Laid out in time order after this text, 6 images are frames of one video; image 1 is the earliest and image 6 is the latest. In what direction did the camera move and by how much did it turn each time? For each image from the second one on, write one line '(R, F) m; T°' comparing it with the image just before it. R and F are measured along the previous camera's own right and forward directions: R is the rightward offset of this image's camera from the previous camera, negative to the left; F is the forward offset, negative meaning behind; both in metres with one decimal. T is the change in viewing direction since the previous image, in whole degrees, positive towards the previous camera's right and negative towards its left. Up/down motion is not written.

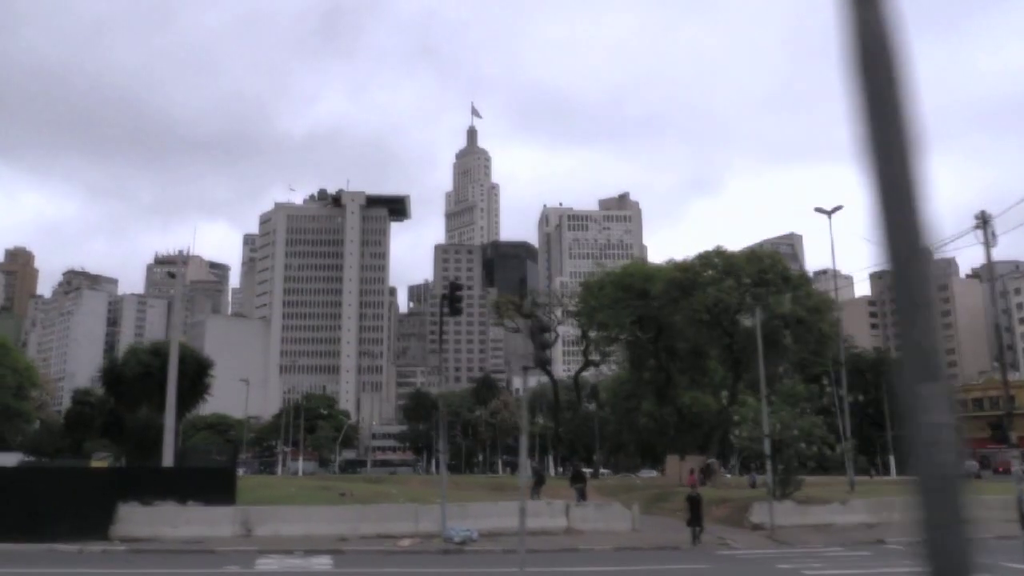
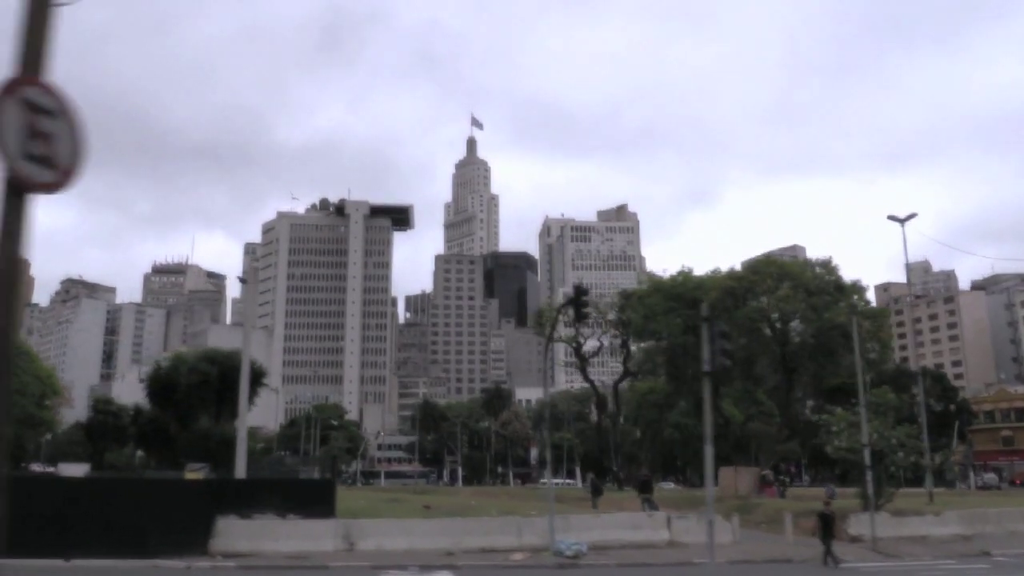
(-3.0, +0.7) m; +1°
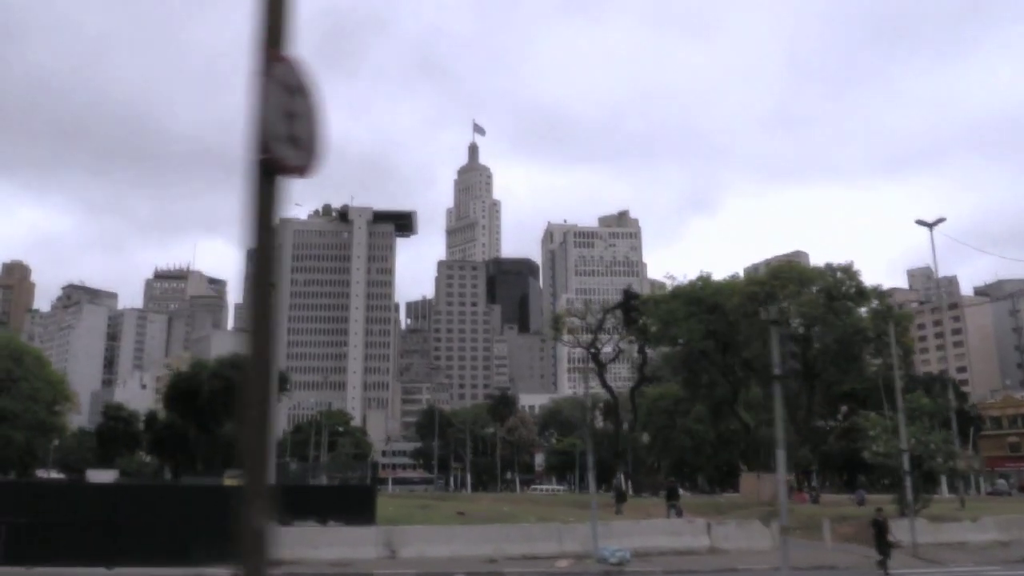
(-1.1, +0.2) m; 0°
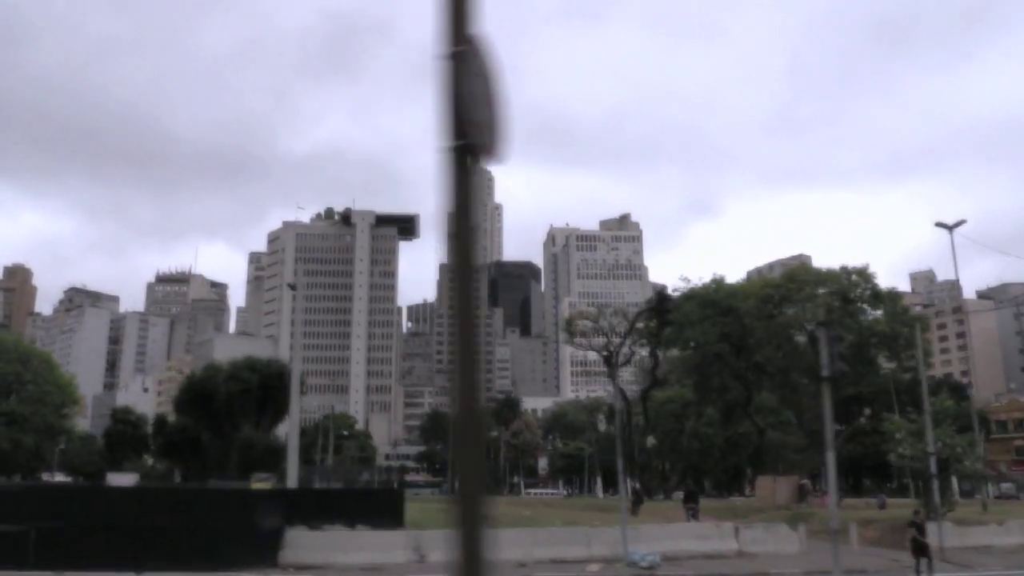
(-0.7, +0.1) m; 0°
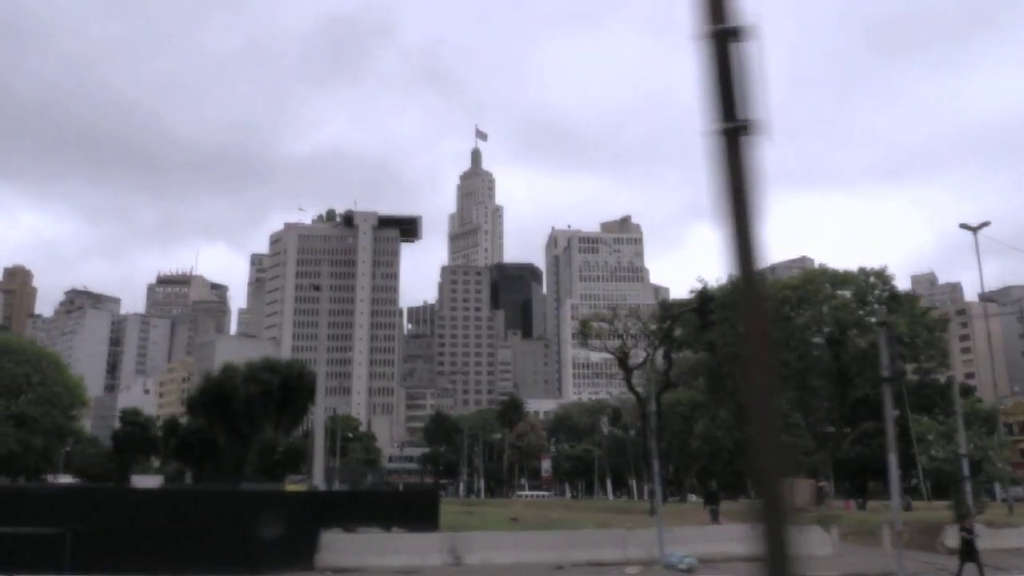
(-0.9, +0.2) m; 0°
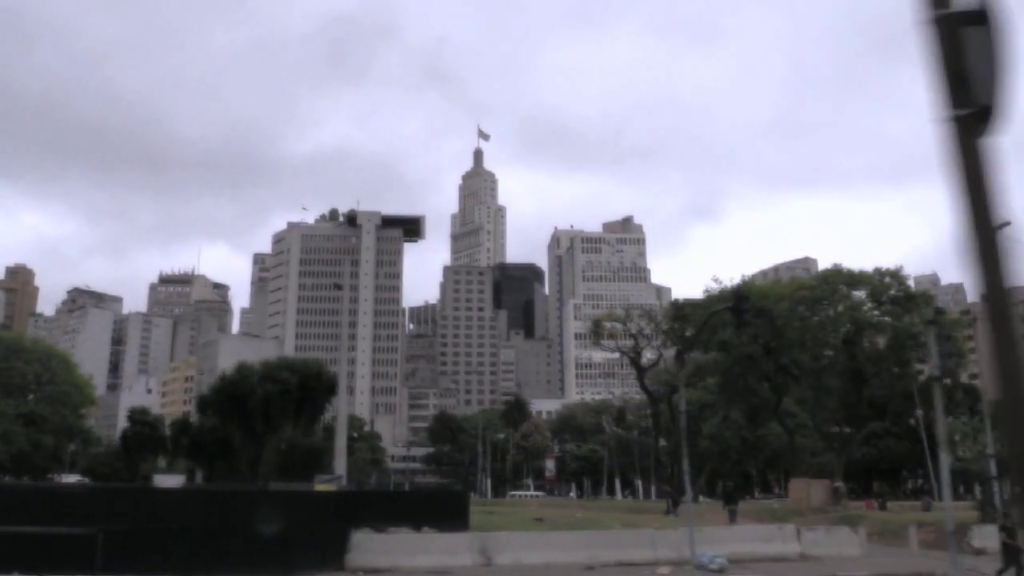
(-0.8, +0.1) m; 0°
